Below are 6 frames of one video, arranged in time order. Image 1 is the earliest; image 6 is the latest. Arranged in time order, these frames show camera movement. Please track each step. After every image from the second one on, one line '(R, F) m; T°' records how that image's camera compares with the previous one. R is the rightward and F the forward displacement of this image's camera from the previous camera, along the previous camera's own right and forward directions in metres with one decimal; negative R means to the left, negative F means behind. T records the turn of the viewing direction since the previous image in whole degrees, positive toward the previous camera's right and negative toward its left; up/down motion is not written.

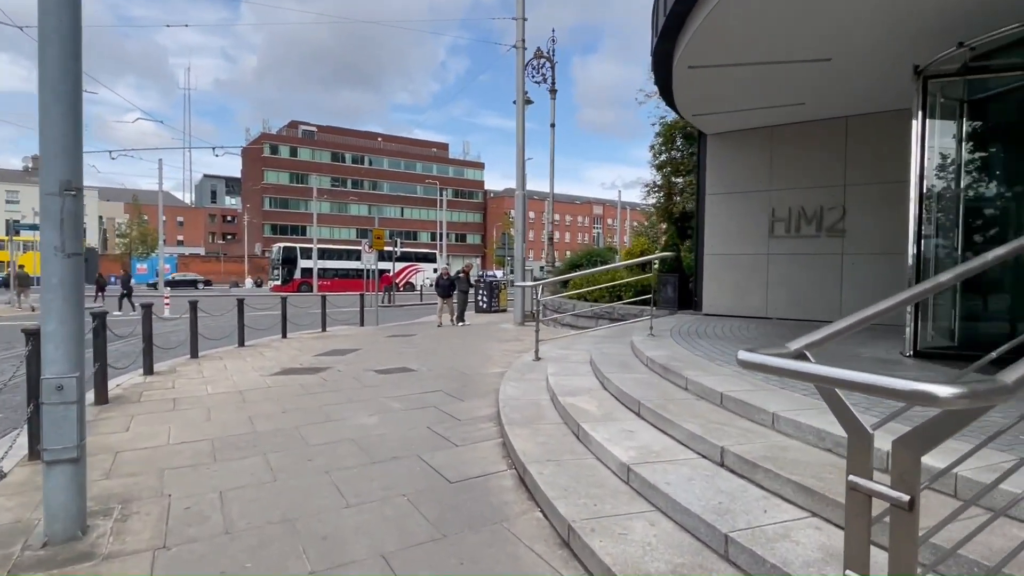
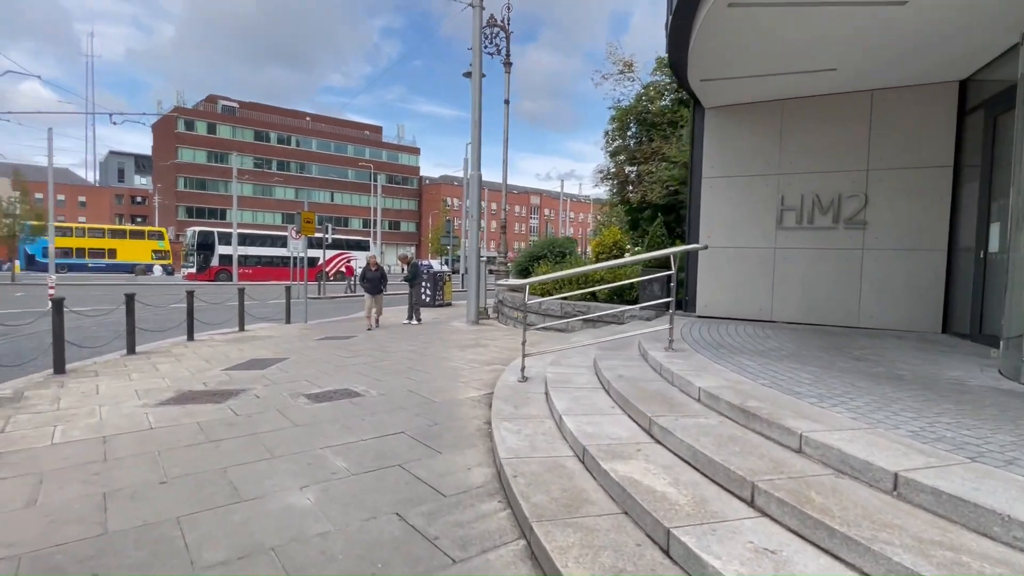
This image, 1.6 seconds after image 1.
(-0.5, +1.8) m; +7°
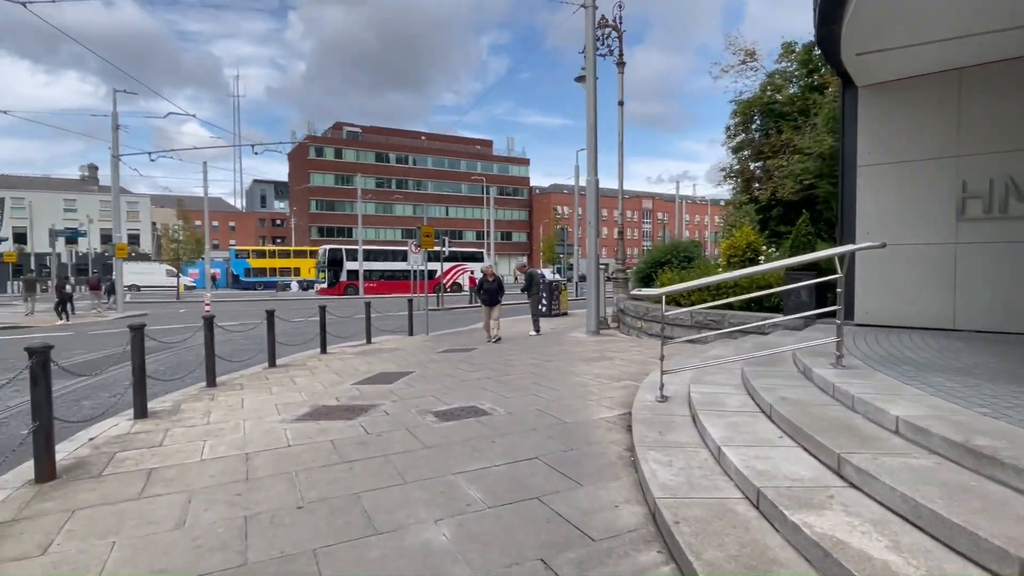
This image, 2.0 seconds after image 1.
(-0.2, +0.4) m; -11°
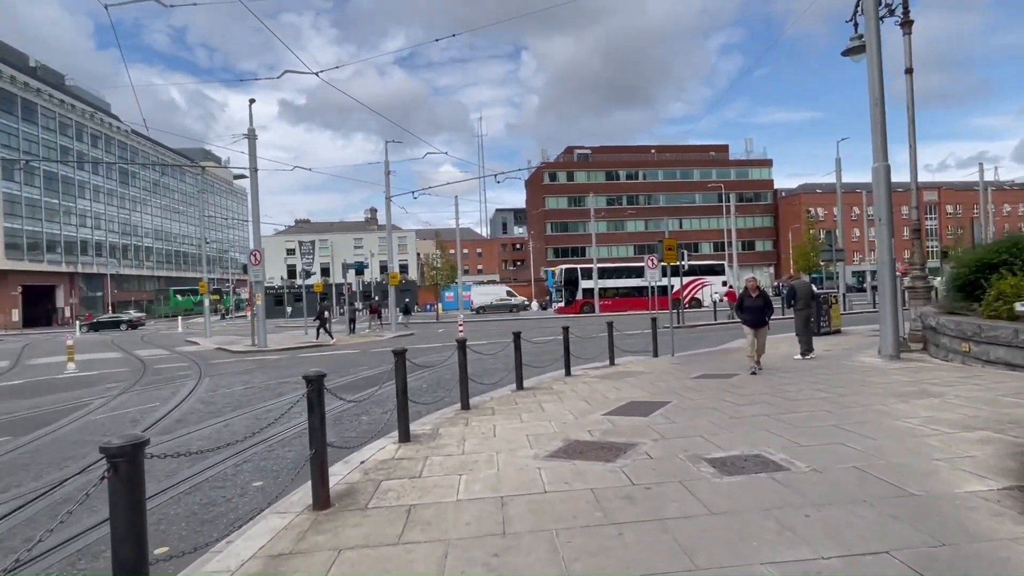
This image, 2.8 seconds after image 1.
(-0.4, +0.8) m; -23°
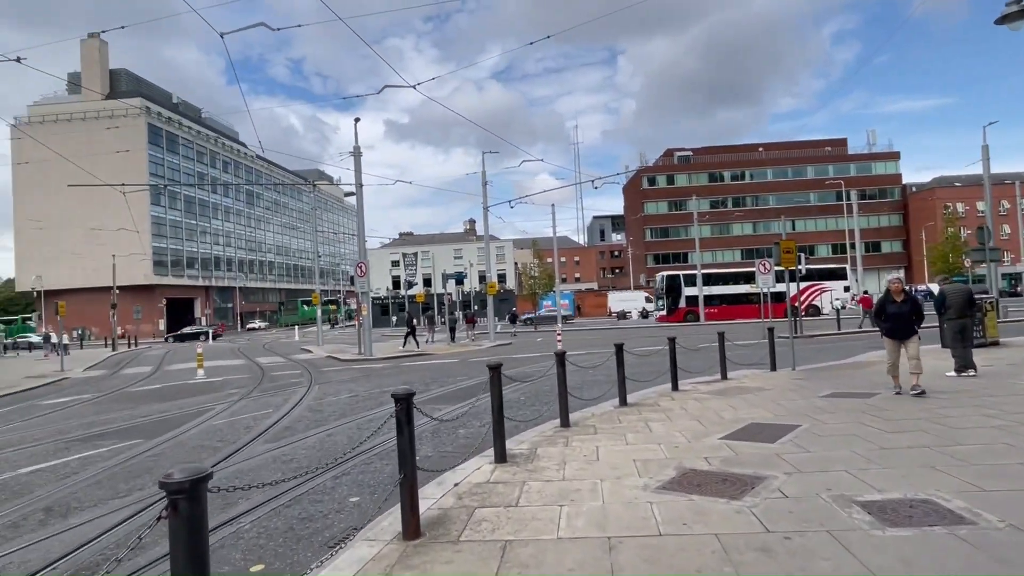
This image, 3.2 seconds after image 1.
(0.0, +0.5) m; -10°
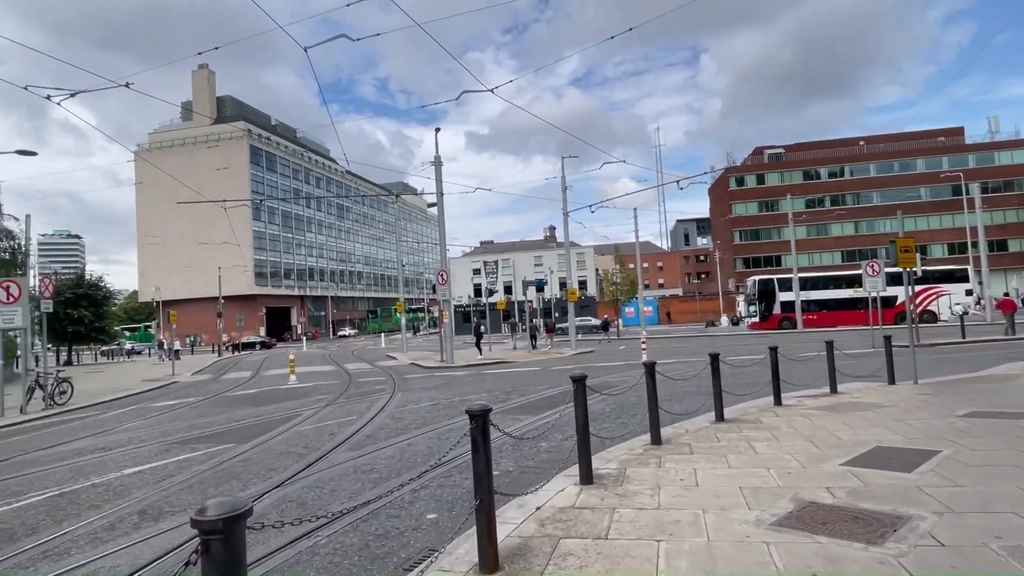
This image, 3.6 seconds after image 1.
(0.0, +0.5) m; -8°
